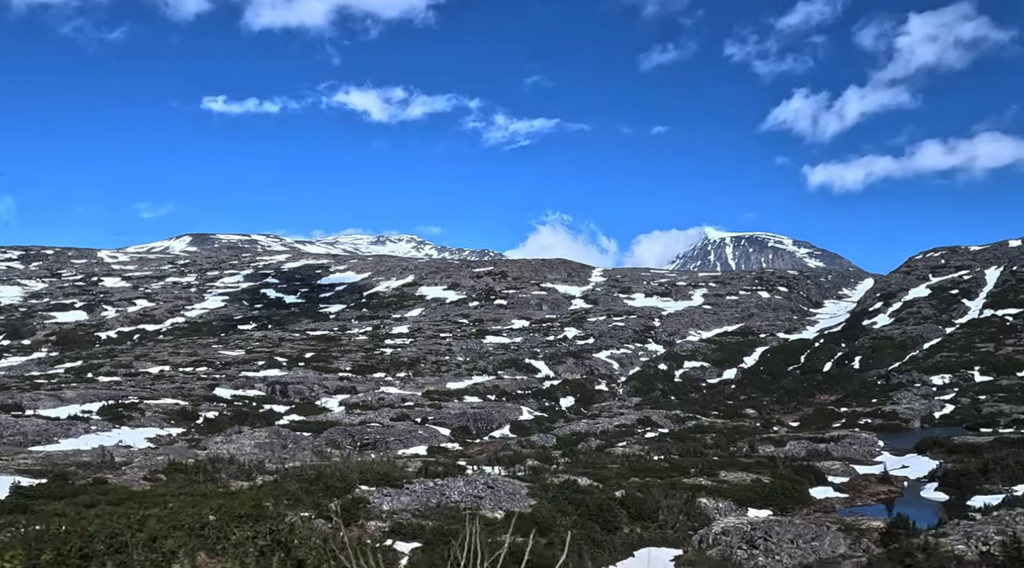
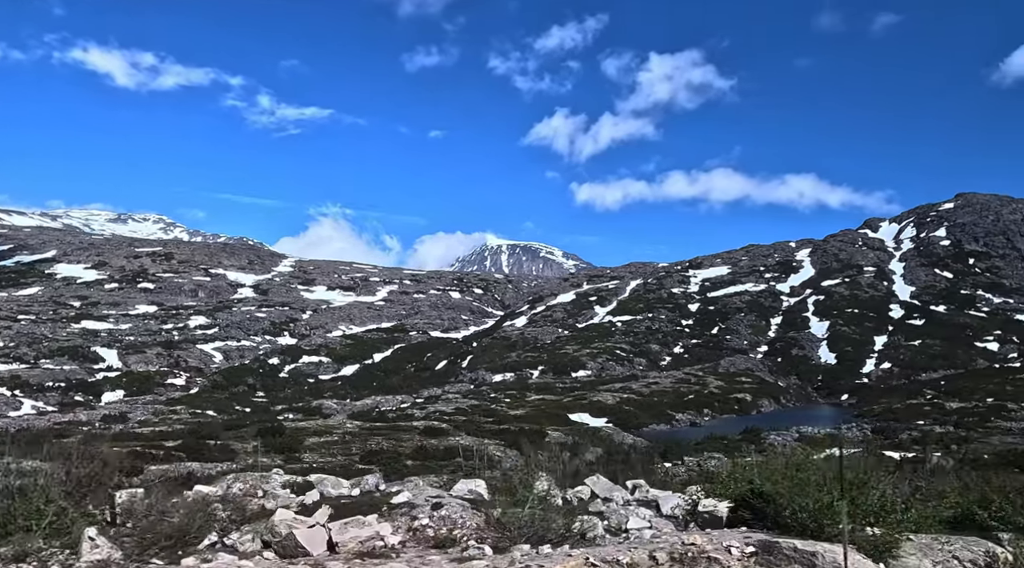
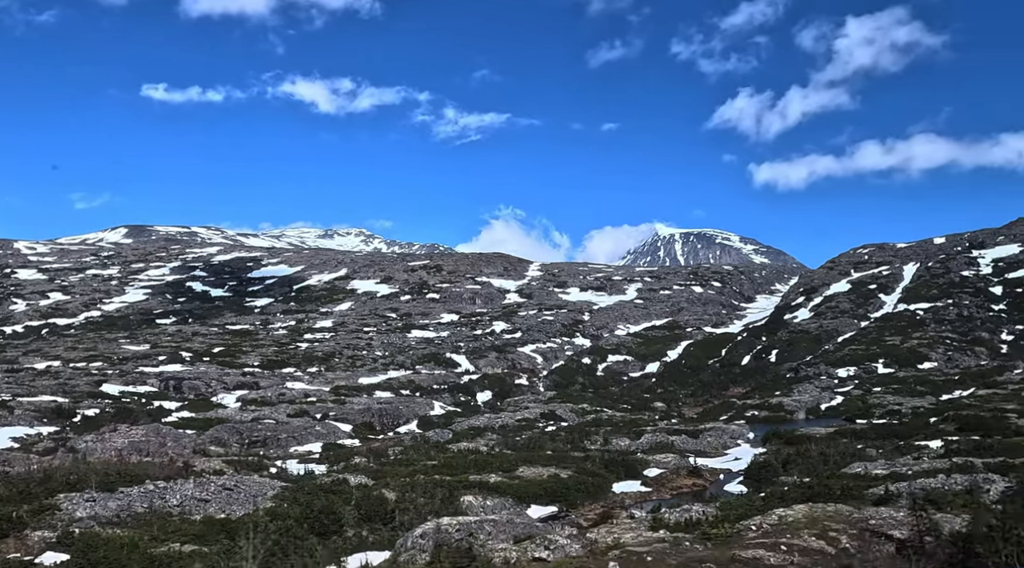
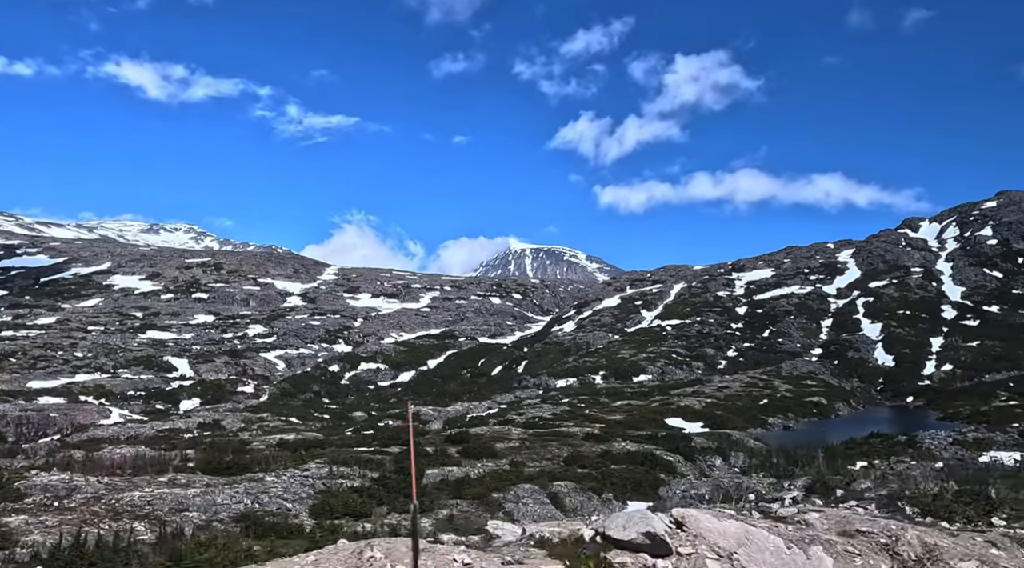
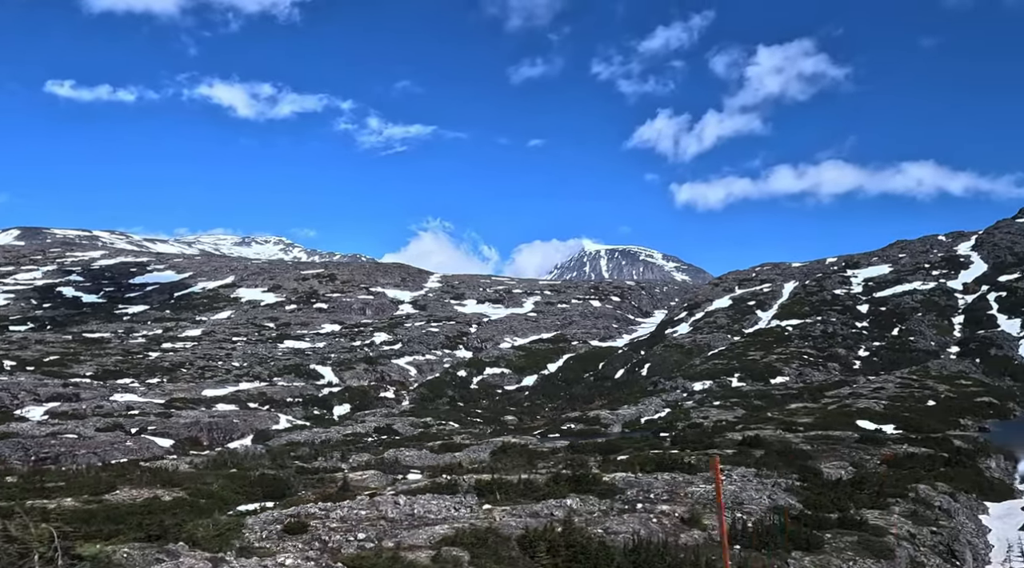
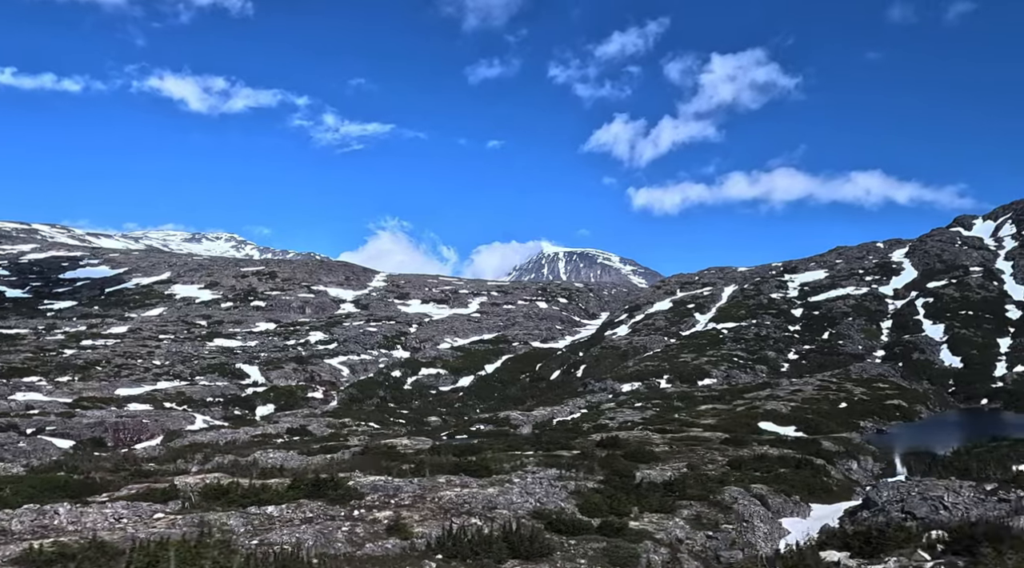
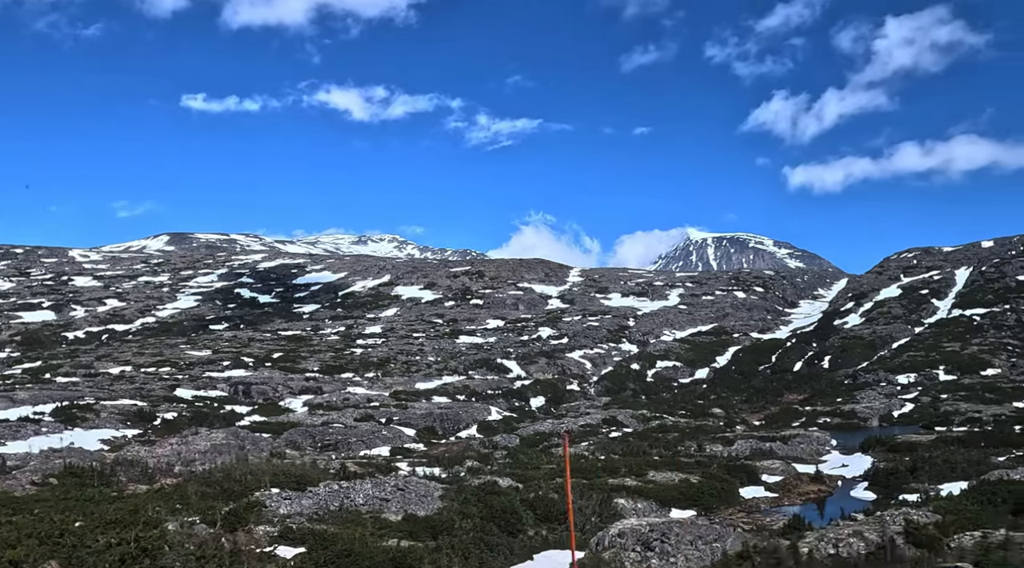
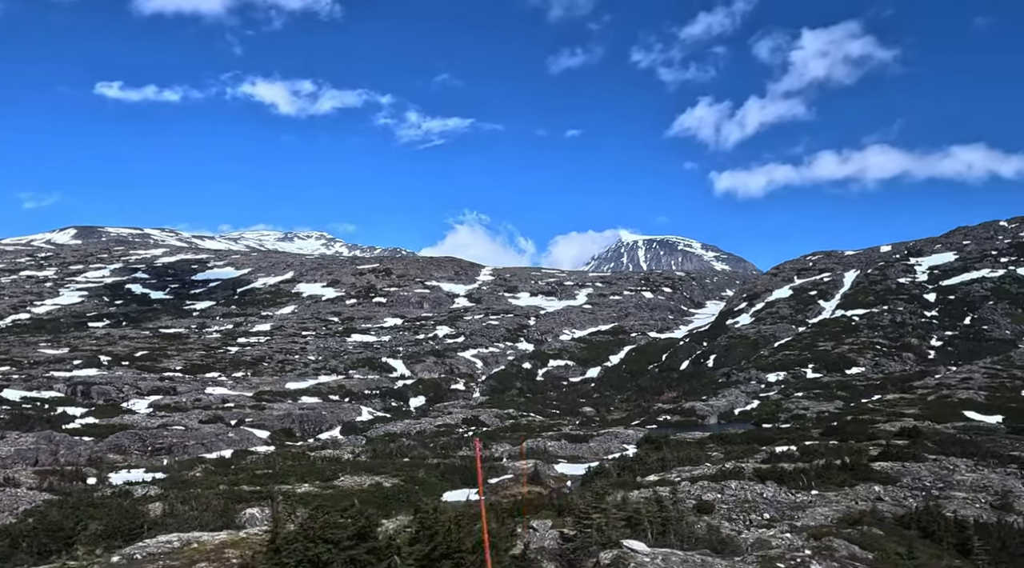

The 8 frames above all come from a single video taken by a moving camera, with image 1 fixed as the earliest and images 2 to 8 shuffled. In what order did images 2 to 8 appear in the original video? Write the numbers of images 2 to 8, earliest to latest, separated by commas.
7, 3, 8, 5, 6, 4, 2
